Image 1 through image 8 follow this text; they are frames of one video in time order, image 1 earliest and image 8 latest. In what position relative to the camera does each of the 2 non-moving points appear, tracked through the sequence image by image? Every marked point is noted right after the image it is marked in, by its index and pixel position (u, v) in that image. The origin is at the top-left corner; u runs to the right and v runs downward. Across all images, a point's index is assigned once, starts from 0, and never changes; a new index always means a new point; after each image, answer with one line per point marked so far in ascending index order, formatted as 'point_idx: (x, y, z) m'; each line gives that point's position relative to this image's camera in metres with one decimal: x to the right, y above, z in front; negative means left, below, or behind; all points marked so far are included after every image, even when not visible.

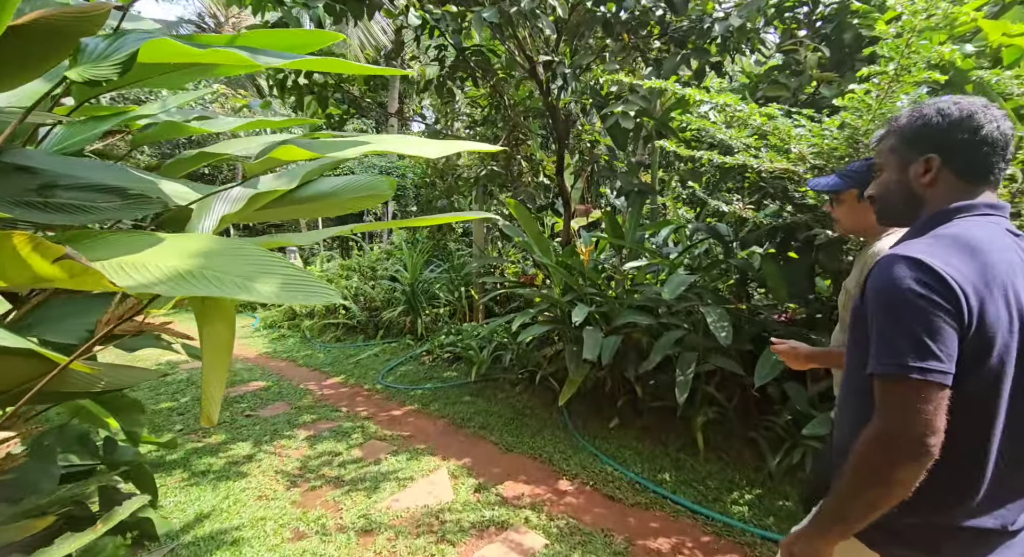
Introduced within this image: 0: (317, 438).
0: (-1.0, -0.8, +2.7) m
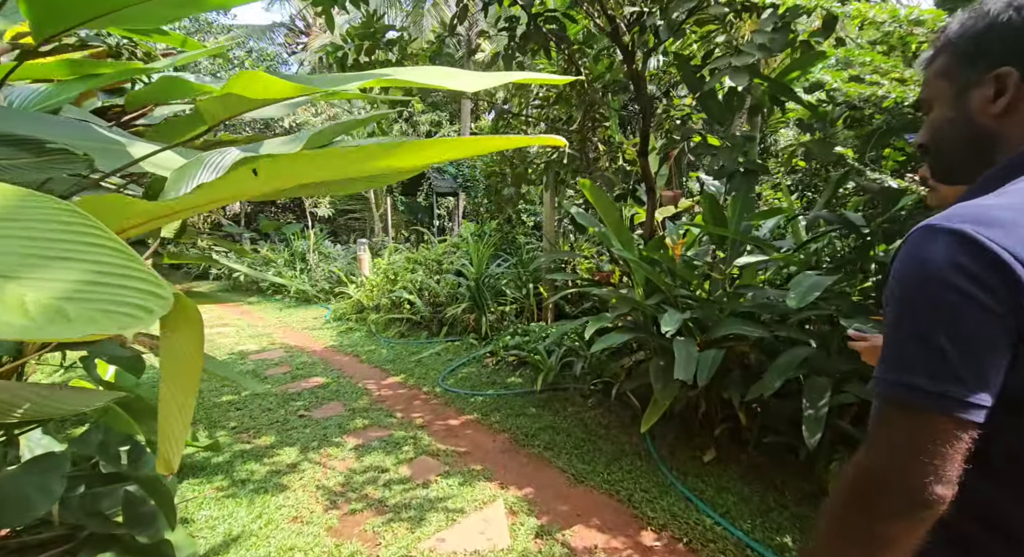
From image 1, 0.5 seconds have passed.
0: (-0.6, -0.8, +2.5) m
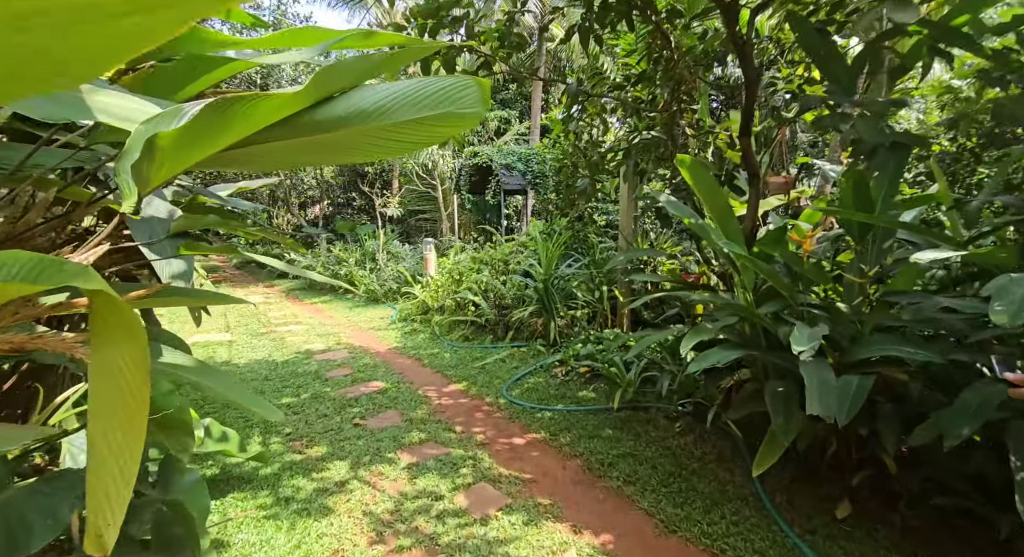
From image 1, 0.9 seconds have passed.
0: (-0.4, -0.8, +2.2) m
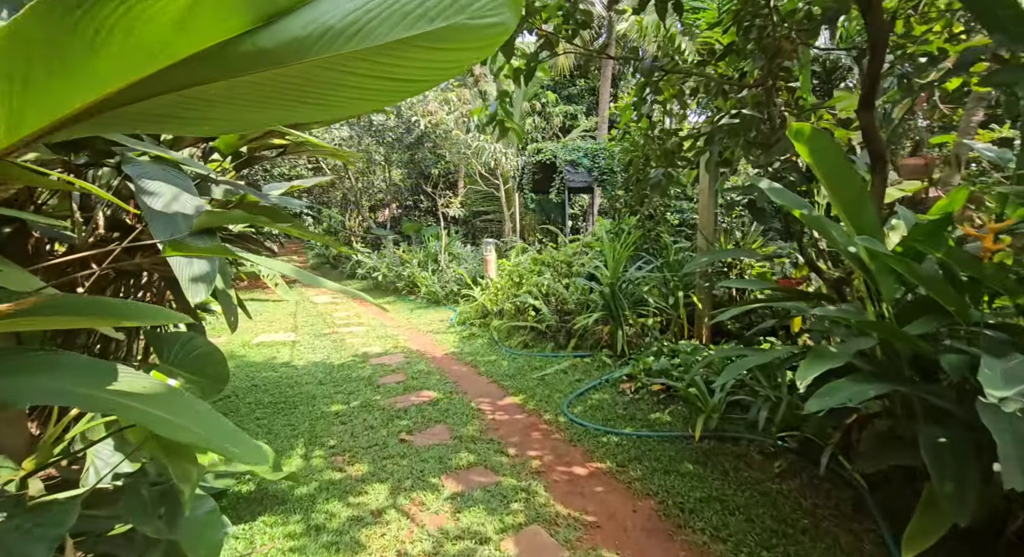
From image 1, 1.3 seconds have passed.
0: (-0.2, -0.8, +1.9) m
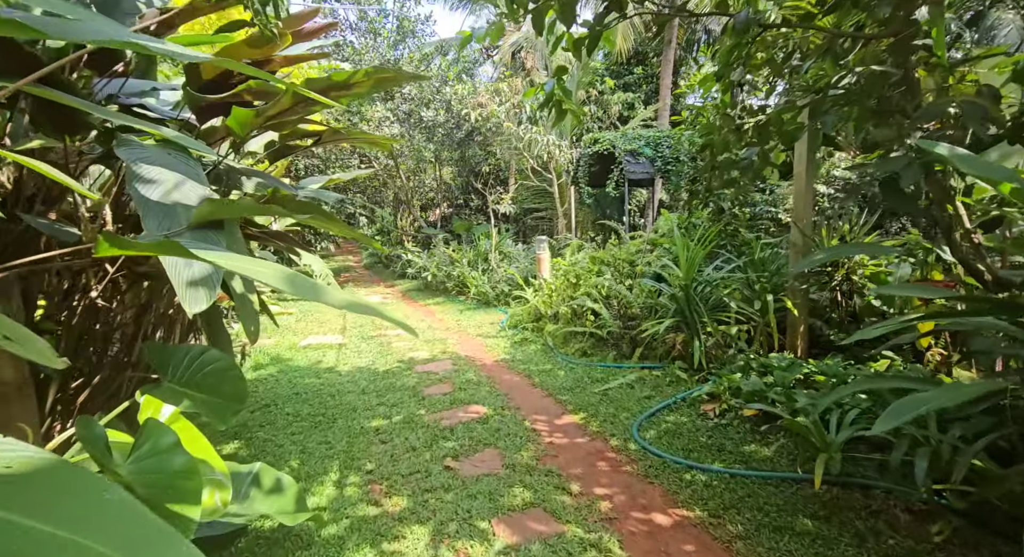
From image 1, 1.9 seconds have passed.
0: (0.0, -0.8, +1.5) m
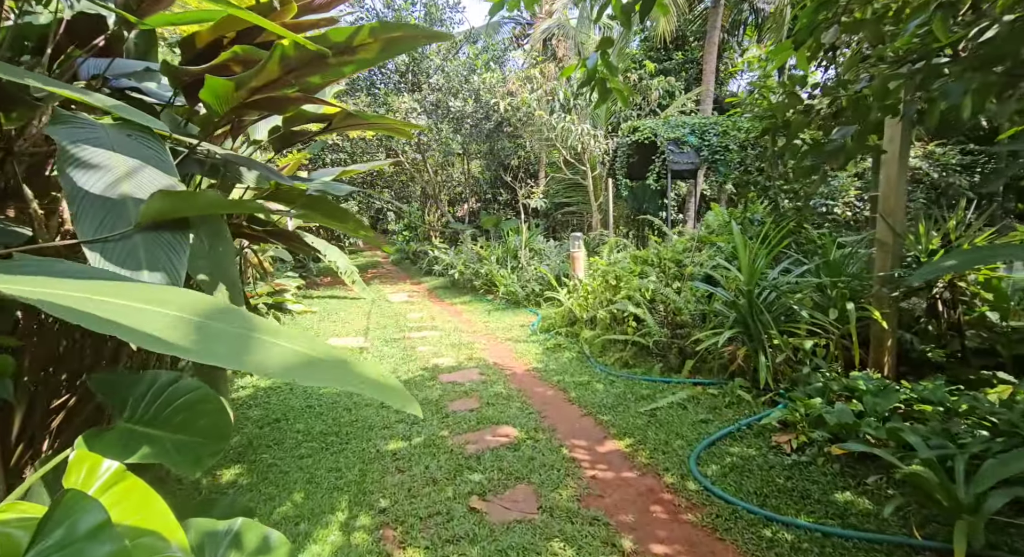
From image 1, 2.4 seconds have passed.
0: (+0.1, -0.8, +1.2) m
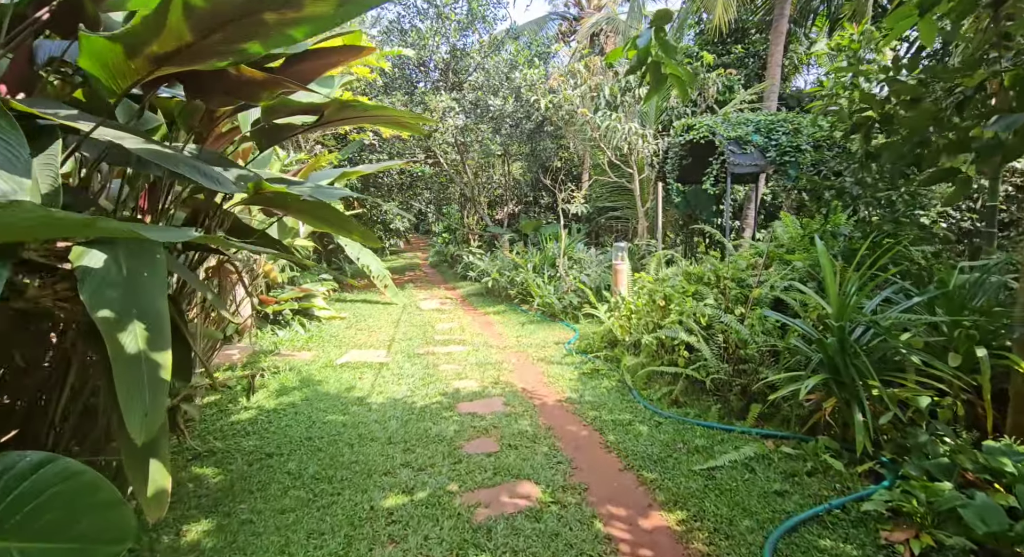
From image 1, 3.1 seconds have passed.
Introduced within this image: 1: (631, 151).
0: (+0.1, -0.9, +0.7) m
1: (+1.3, +1.4, +5.9) m
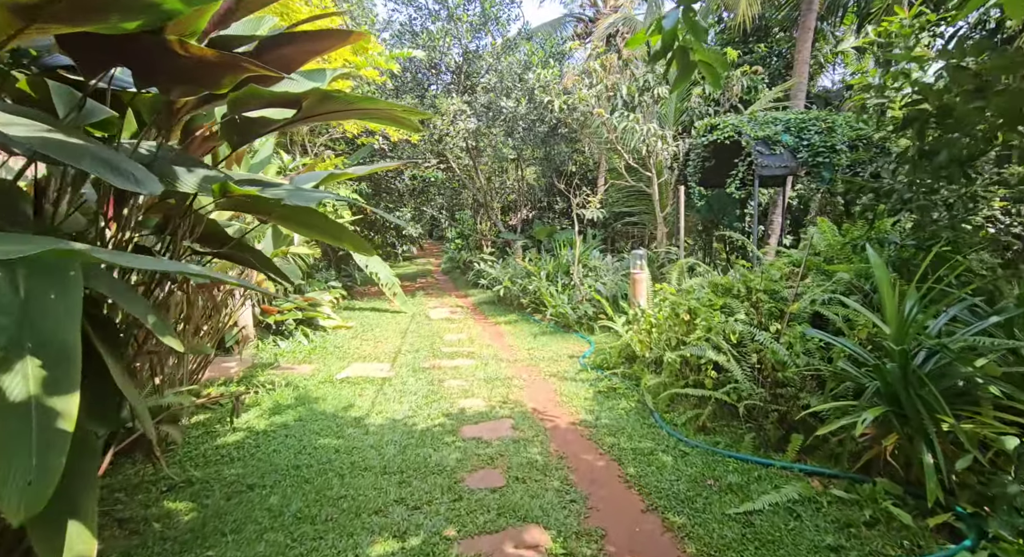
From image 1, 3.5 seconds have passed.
0: (+0.1, -0.9, +0.5) m
1: (+1.4, +1.3, +5.6) m
